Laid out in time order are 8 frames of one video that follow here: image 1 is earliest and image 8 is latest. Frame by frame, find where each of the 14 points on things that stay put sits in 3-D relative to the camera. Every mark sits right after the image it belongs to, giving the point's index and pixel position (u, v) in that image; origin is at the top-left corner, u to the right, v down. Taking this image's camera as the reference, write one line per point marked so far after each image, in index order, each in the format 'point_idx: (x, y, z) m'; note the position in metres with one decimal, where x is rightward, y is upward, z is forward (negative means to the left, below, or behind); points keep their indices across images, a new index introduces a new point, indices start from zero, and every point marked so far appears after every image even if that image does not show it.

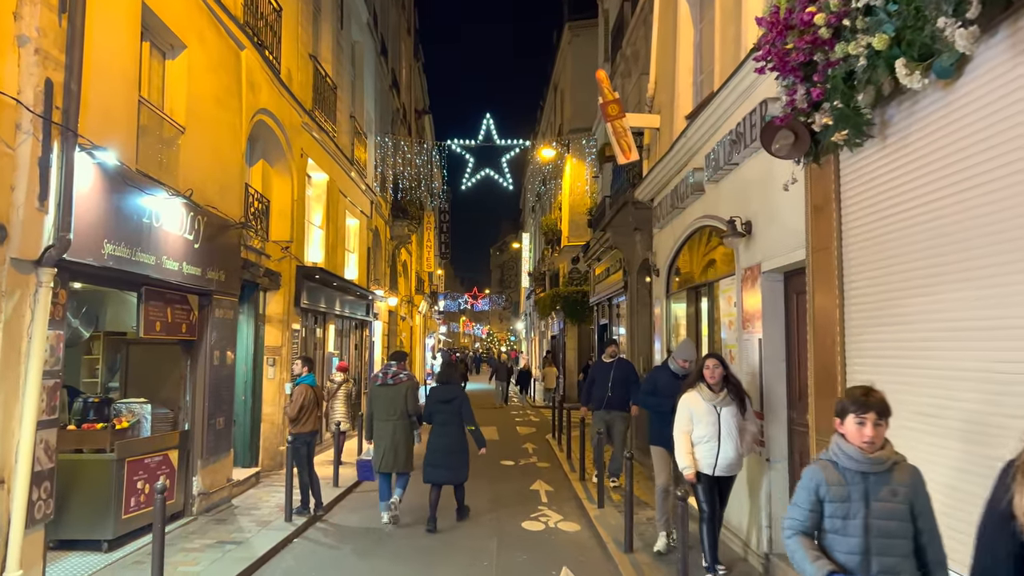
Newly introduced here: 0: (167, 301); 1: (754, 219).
0: (-3.1, -0.1, +7.1) m
1: (+1.8, +0.5, +6.0) m
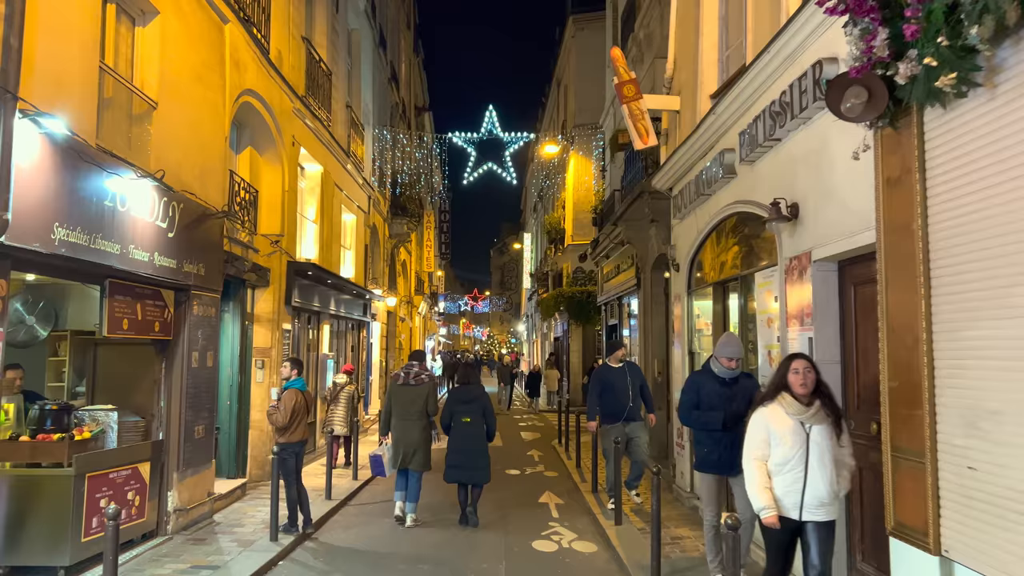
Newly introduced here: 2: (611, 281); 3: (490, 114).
0: (-3.0, -0.1, +6.3) m
1: (+1.9, +0.6, +5.2) m
2: (+1.8, +0.1, +14.6) m
3: (-0.5, +3.8, +17.3) m
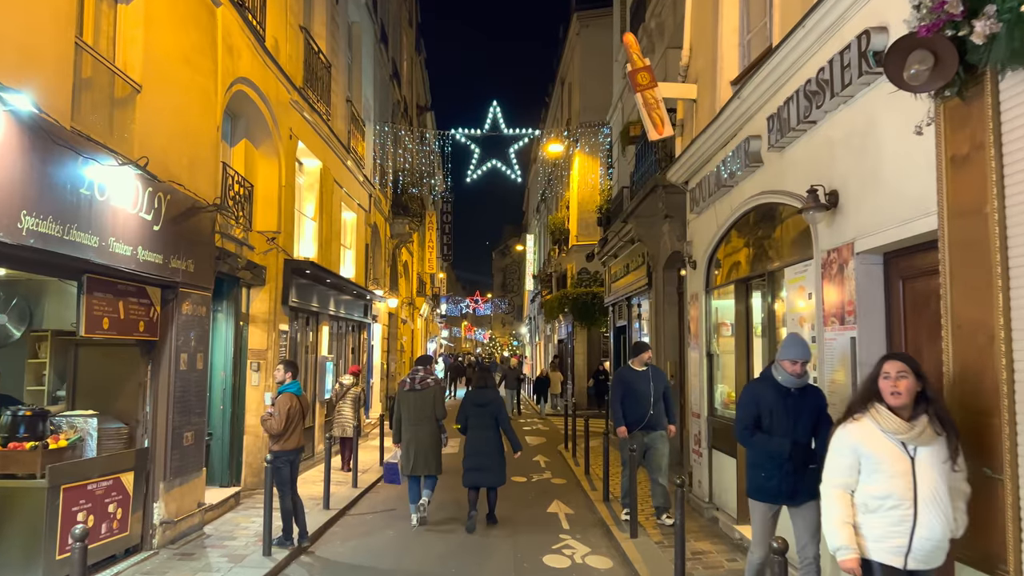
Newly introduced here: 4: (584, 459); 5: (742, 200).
0: (-2.9, 0.0, +5.9) m
1: (+2.0, +0.6, +4.8) m
2: (+1.9, +0.1, +14.2) m
3: (-0.4, +3.8, +16.8) m
4: (+1.1, -2.5, +11.6) m
5: (+2.0, +0.8, +6.8) m
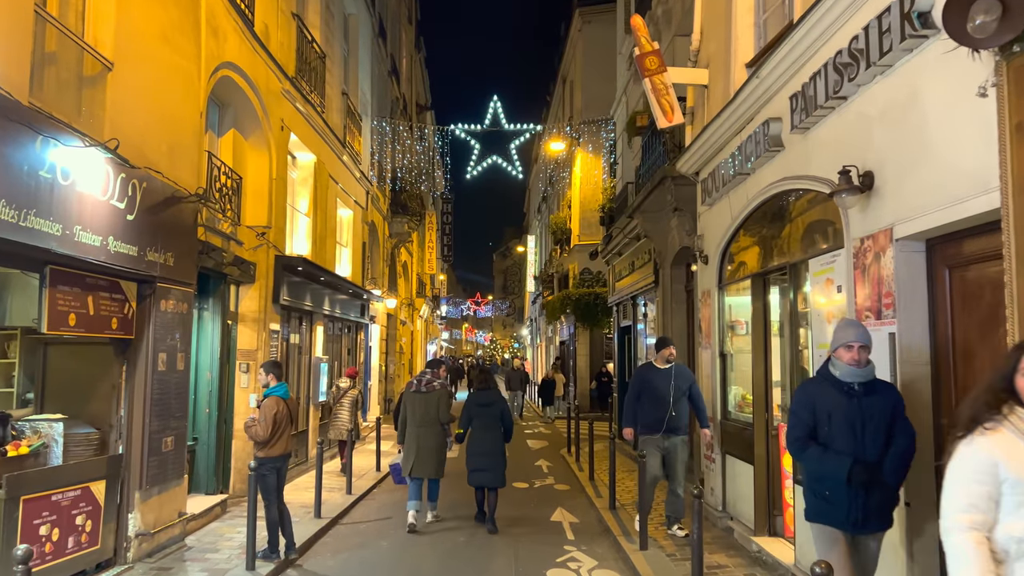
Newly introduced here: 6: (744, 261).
0: (-2.9, 0.0, +5.4) m
1: (+2.0, +0.7, +4.3) m
2: (+1.9, +0.1, +13.7) m
3: (-0.4, +3.8, +16.4) m
4: (+1.1, -2.5, +11.2) m
5: (+2.0, +0.8, +6.3) m
6: (+2.1, +0.2, +7.0) m
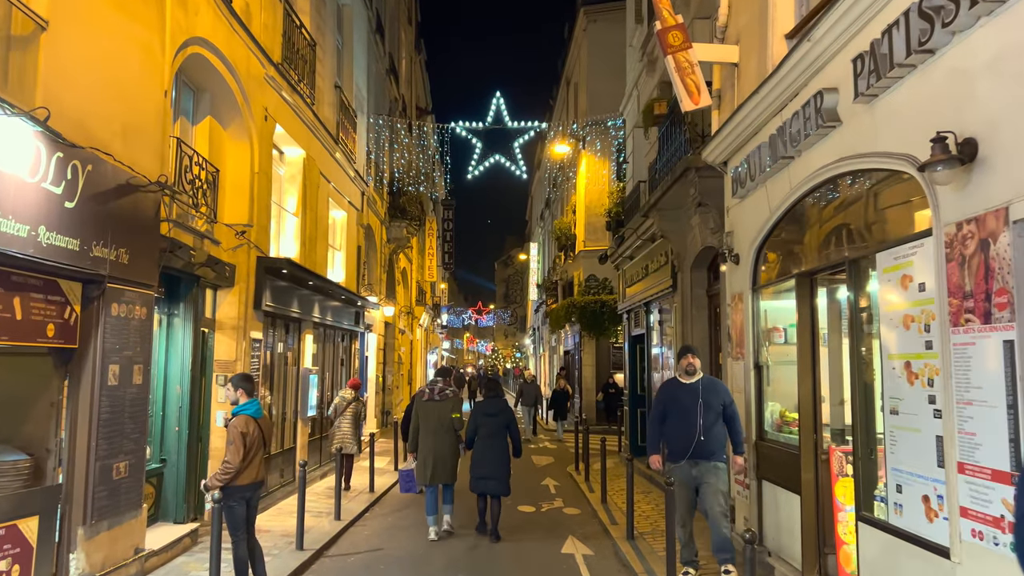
0: (-2.9, 0.0, +4.6) m
1: (+2.0, +0.7, +3.4) m
2: (+2.0, 0.0, +12.8) m
3: (-0.3, +3.7, +15.5) m
4: (+1.1, -2.5, +10.3) m
5: (+2.0, +0.8, +5.5) m
6: (+2.1, +0.2, +6.1) m
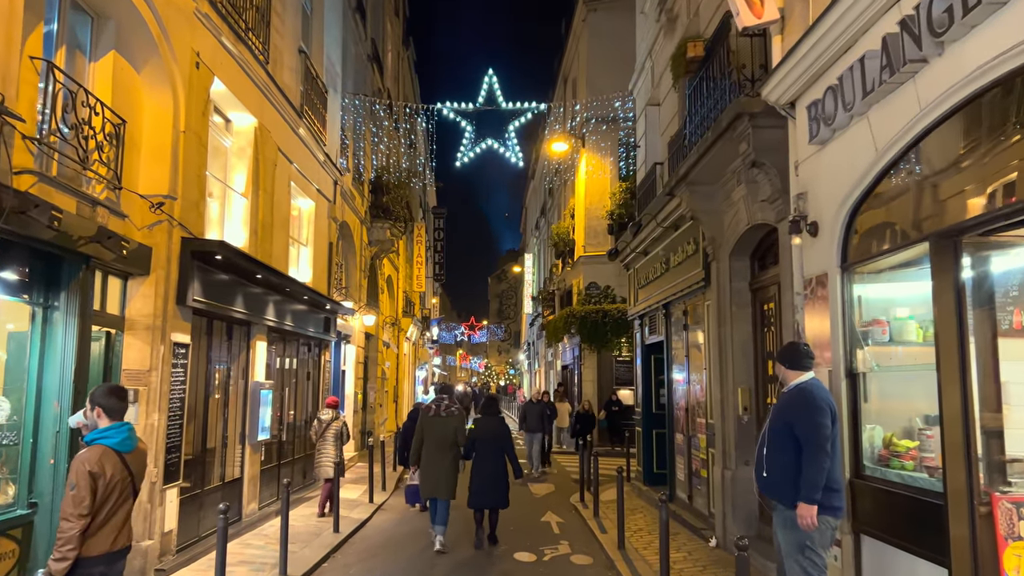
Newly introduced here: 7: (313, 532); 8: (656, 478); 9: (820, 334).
0: (-2.9, +0.2, +2.6) m
1: (+2.0, +0.9, +1.6) m
2: (+1.9, 0.0, +10.9) m
3: (-0.4, +3.6, +13.7) m
4: (+1.1, -2.5, +8.3) m
5: (+2.0, +1.0, +3.6) m
6: (+2.1, +0.4, +4.2) m
7: (-2.3, -2.9, +9.3) m
8: (+2.1, -2.7, +11.3) m
9: (+2.0, -0.3, +5.1) m
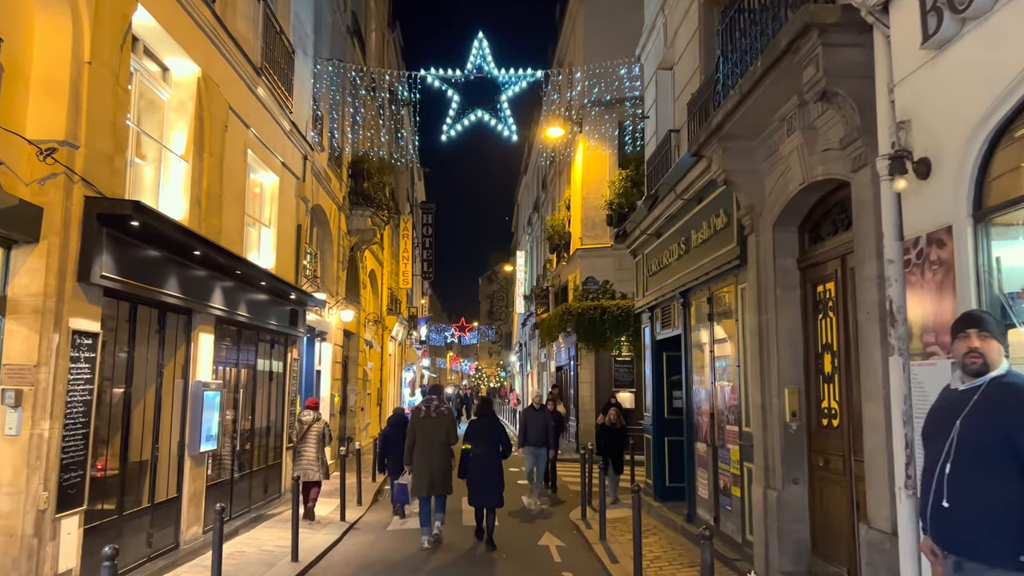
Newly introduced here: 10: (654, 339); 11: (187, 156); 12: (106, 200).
0: (-2.9, +0.4, +1.1) m
1: (+2.1, +1.1, +0.1) m
2: (+1.8, +0.2, +9.5) m
3: (-0.5, +3.8, +12.3) m
4: (+1.0, -2.3, +6.9) m
5: (+2.0, +1.1, +2.2) m
6: (+2.1, +0.6, +2.8) m
7: (-2.4, -2.7, +7.8) m
8: (+2.0, -2.5, +9.9) m
9: (+2.0, -0.1, +3.6) m
10: (+1.9, -0.7, +10.4) m
11: (-3.1, +1.3, +7.5) m
12: (-2.9, +0.6, +5.6) m
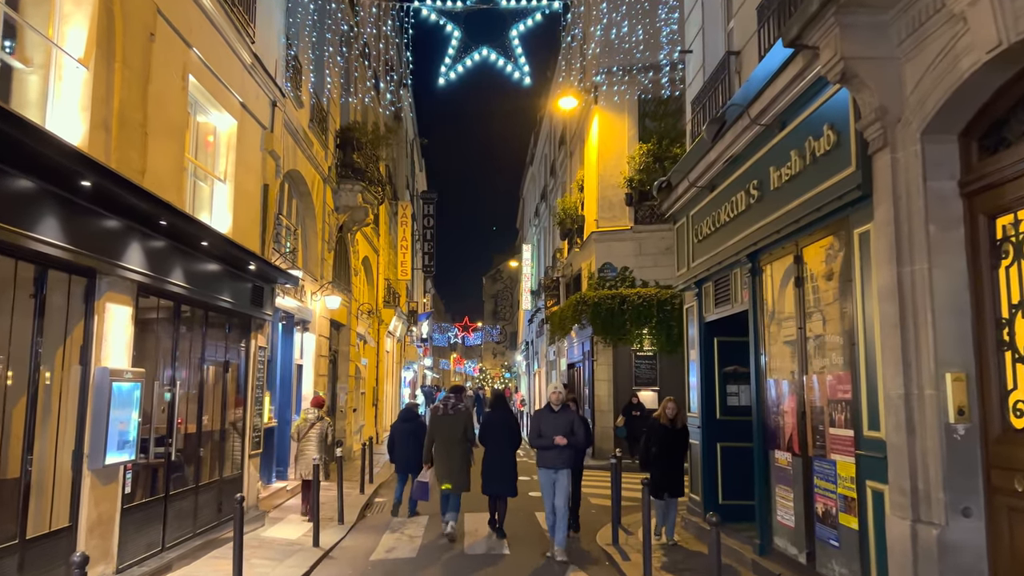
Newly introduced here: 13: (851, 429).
0: (-2.7, +0.7, -0.9) m
1: (+2.2, +1.4, -1.9) m
2: (+2.0, +0.5, +7.4) m
3: (-0.4, +4.1, +10.2) m
4: (+1.2, -2.0, +4.8) m
5: (+2.1, +1.5, +0.1) m
6: (+2.2, +0.9, +0.8) m
7: (-2.3, -2.4, +5.8) m
8: (+2.1, -2.2, +7.8) m
9: (+2.1, +0.3, +1.6) m
10: (+2.0, -0.3, +8.3) m
11: (-3.0, +1.6, +5.5) m
12: (-2.7, +1.0, +3.6) m
13: (+2.1, -0.9, +5.0) m
